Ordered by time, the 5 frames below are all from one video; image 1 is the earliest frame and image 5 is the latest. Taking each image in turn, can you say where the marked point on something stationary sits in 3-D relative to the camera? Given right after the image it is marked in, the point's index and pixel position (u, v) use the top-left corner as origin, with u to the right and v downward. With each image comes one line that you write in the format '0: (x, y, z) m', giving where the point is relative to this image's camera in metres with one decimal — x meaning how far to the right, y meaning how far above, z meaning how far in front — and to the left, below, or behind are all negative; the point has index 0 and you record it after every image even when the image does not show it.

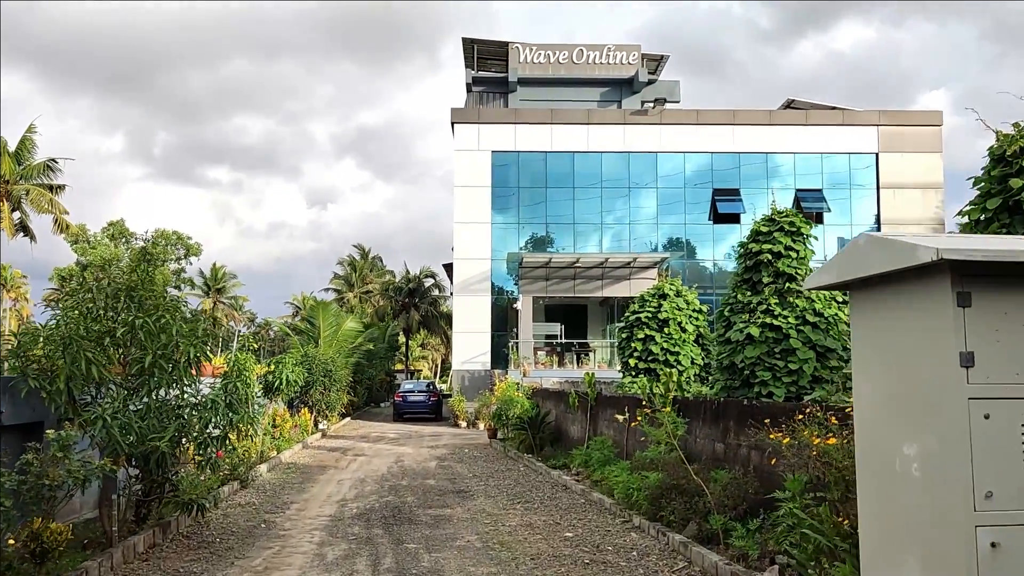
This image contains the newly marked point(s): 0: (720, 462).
0: (+1.8, -1.5, +7.6) m
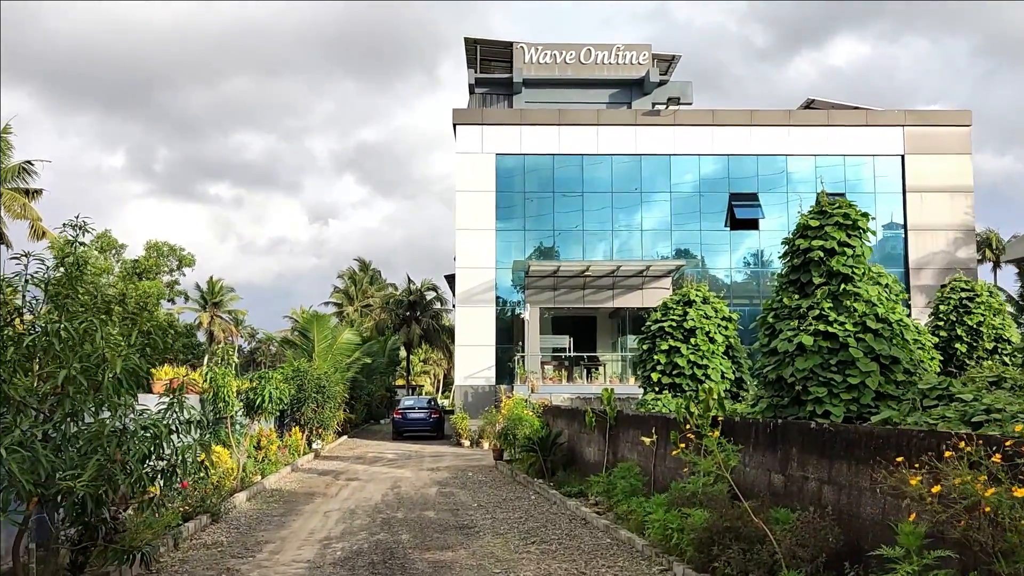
0: (+1.9, -1.5, +6.3) m
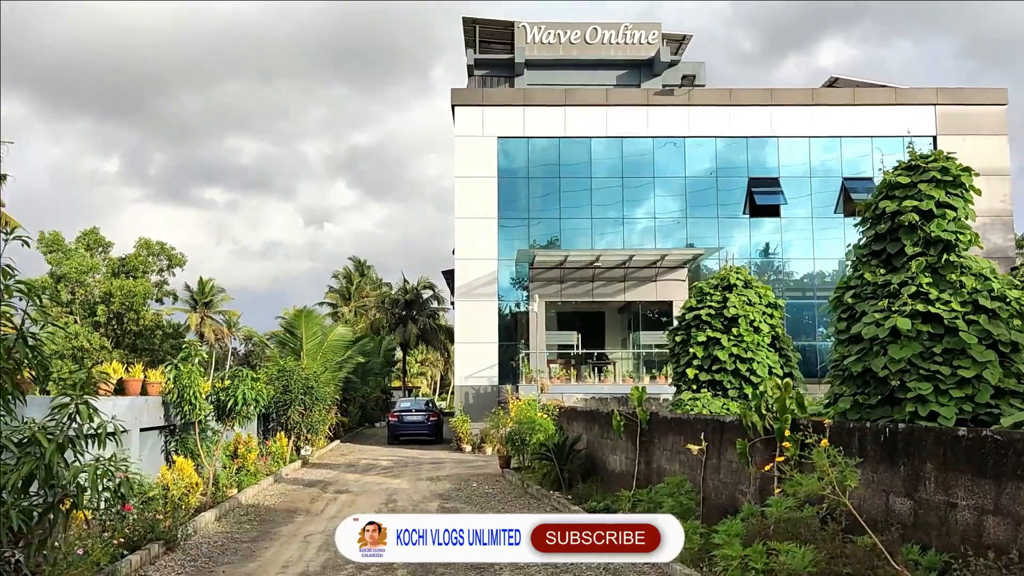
0: (+2.1, -1.3, +4.6) m
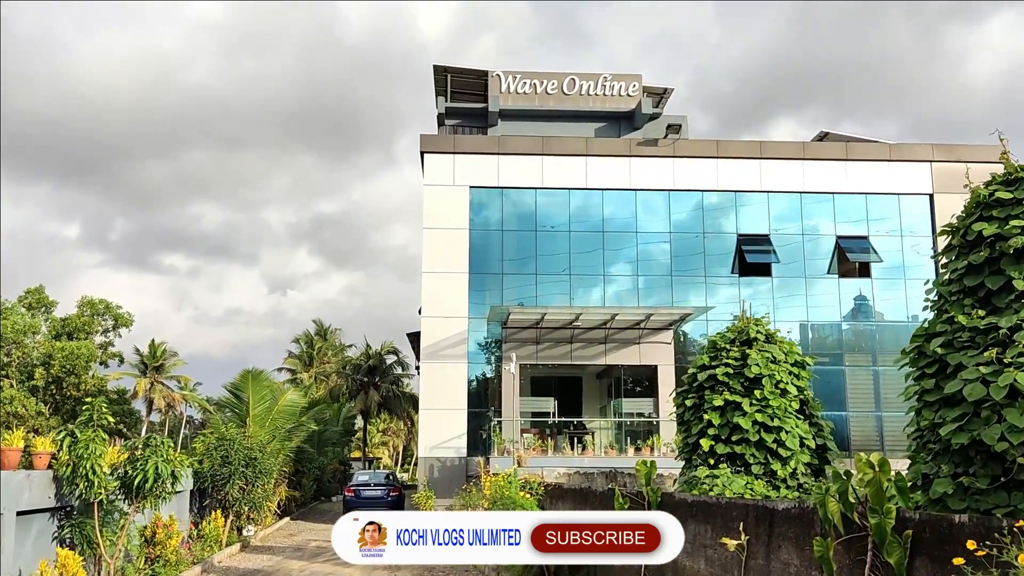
0: (+2.1, -1.3, +2.9) m
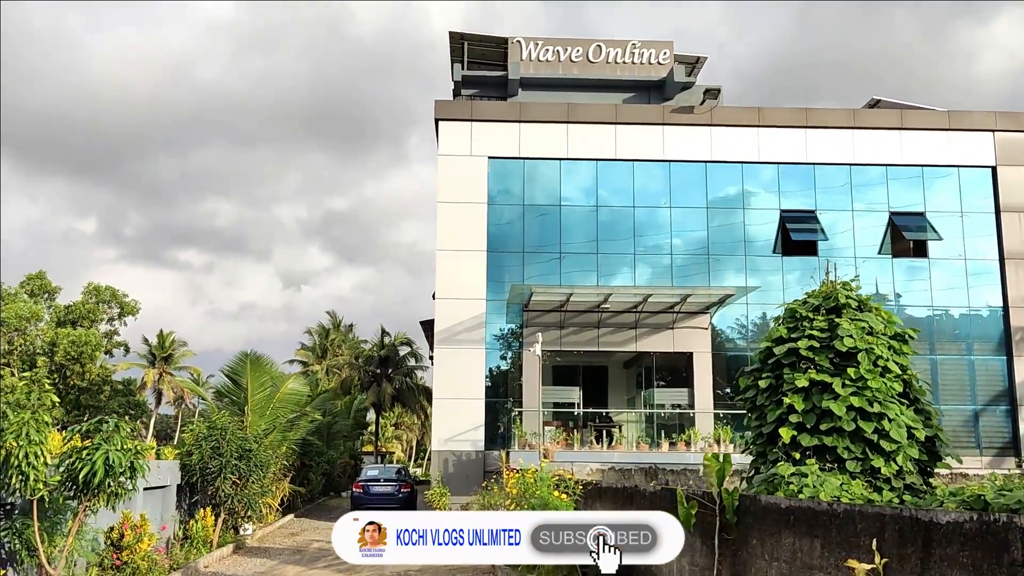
0: (+2.3, -1.0, +1.2) m
